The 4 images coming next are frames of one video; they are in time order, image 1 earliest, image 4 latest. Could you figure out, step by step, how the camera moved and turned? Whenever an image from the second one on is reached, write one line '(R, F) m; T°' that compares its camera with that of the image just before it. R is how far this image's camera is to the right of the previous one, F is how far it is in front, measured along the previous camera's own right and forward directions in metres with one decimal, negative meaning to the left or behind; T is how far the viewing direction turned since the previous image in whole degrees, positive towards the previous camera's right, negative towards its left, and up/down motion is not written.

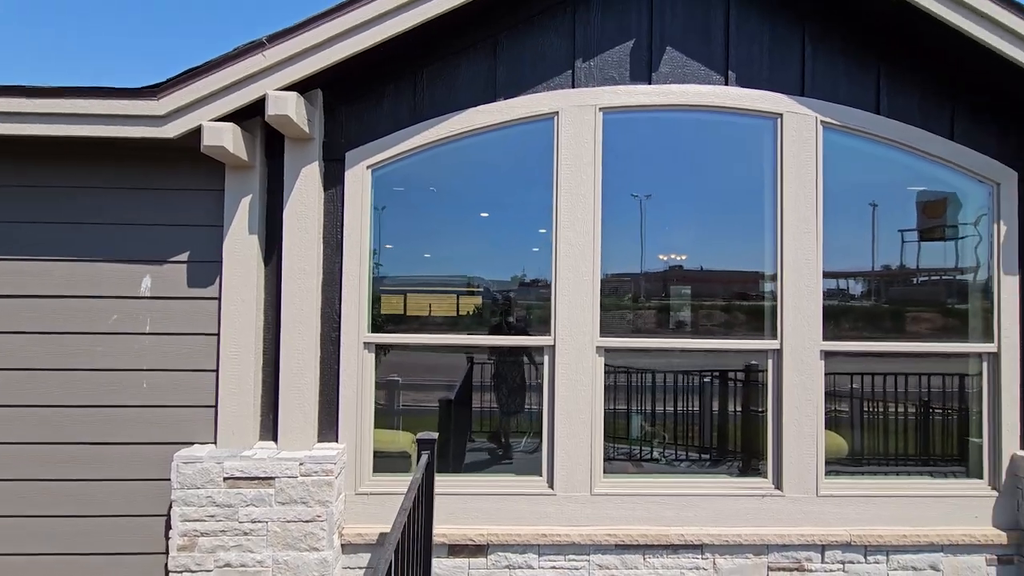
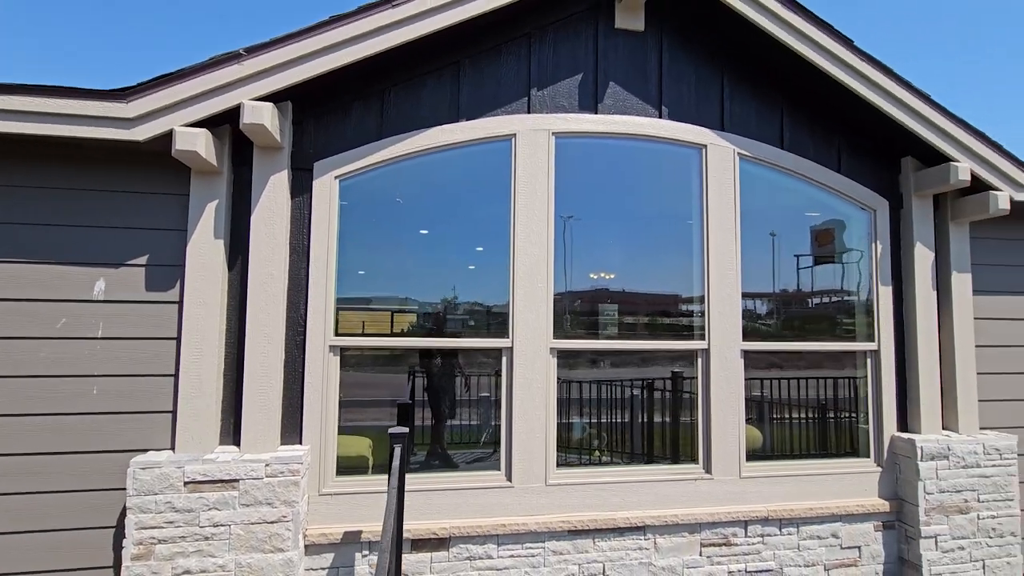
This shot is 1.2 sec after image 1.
(-0.2, -0.2) m; +8°
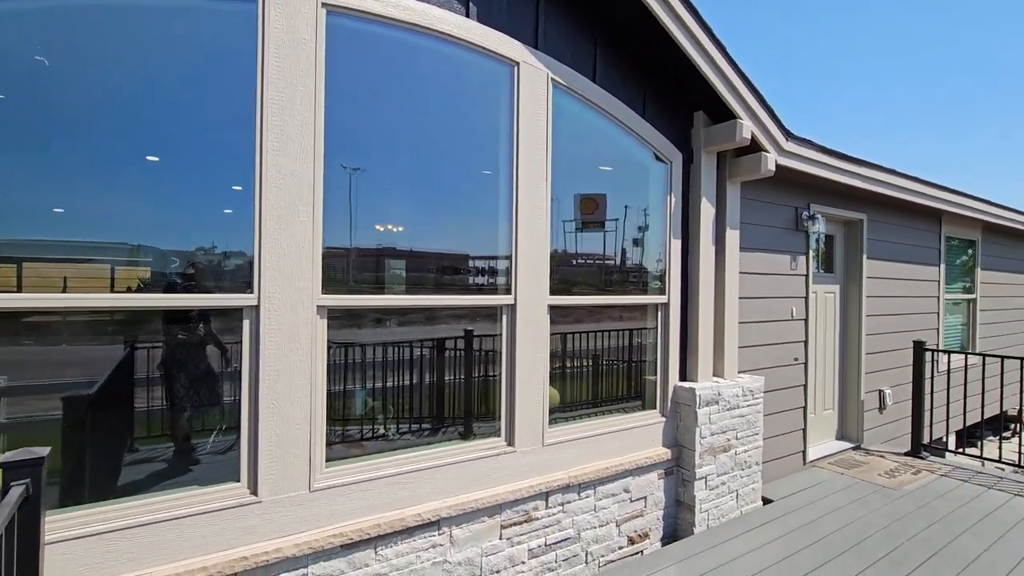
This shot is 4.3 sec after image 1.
(+0.1, +0.7) m; +23°
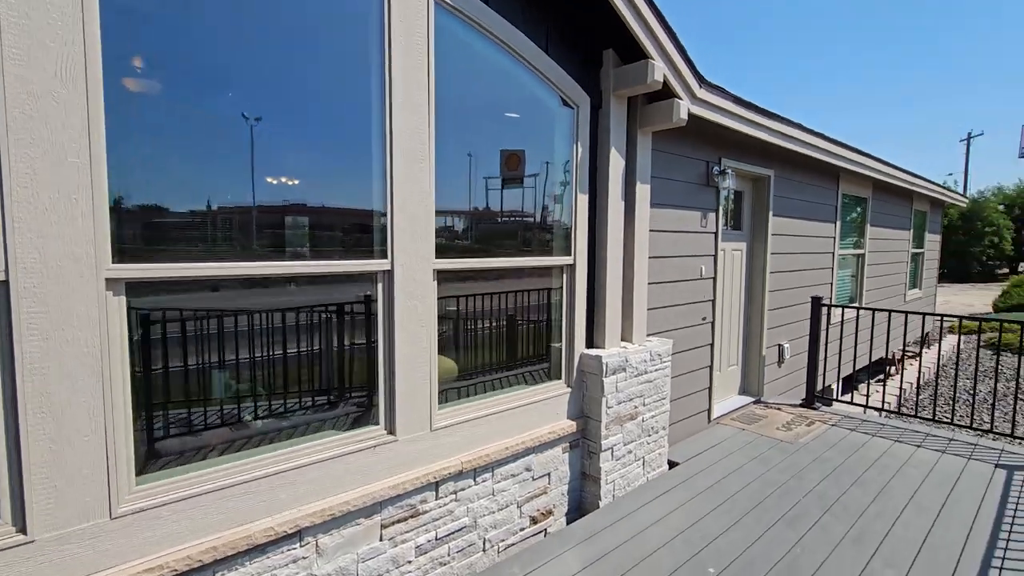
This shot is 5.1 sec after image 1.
(+0.2, +0.4) m; +8°
